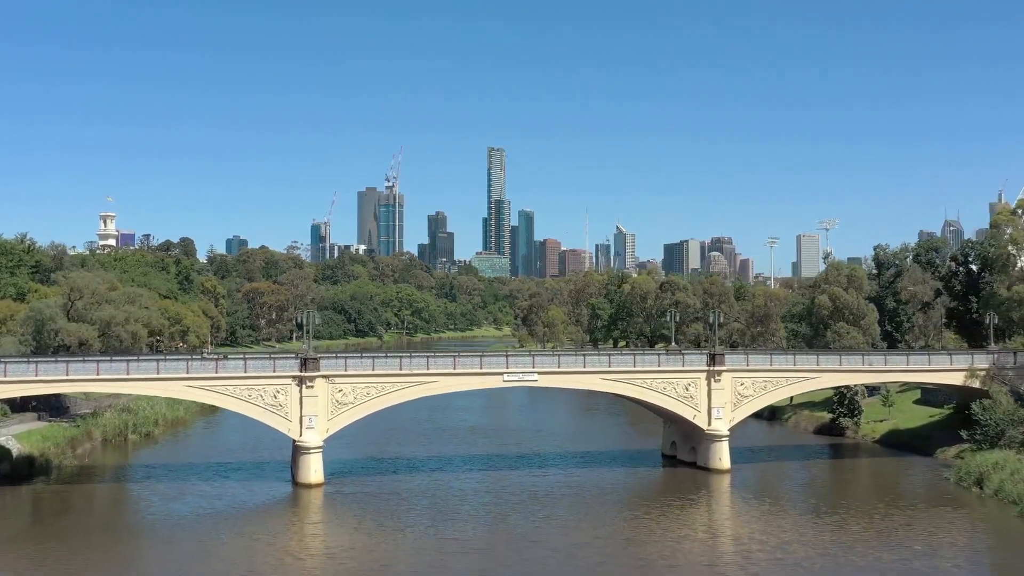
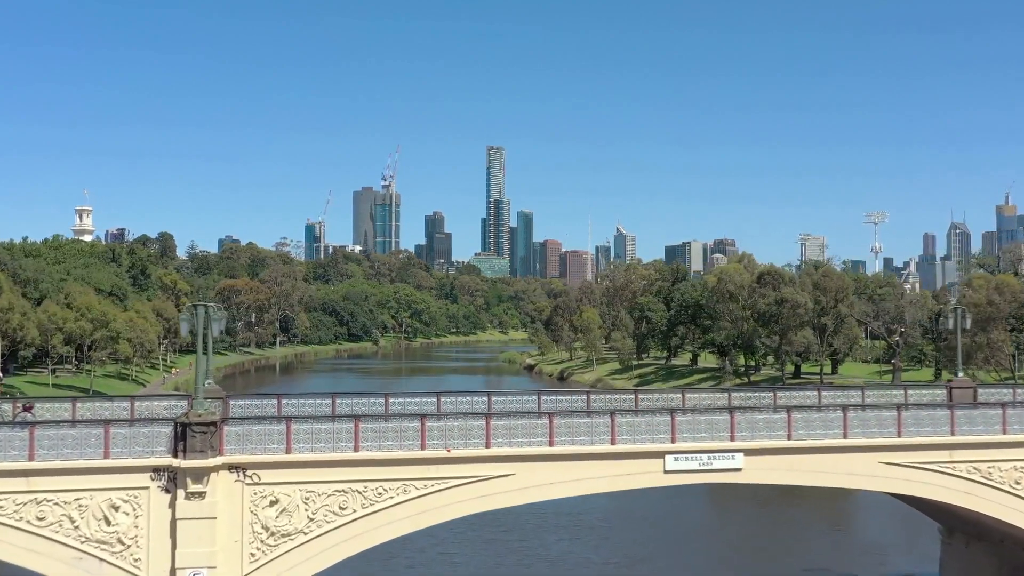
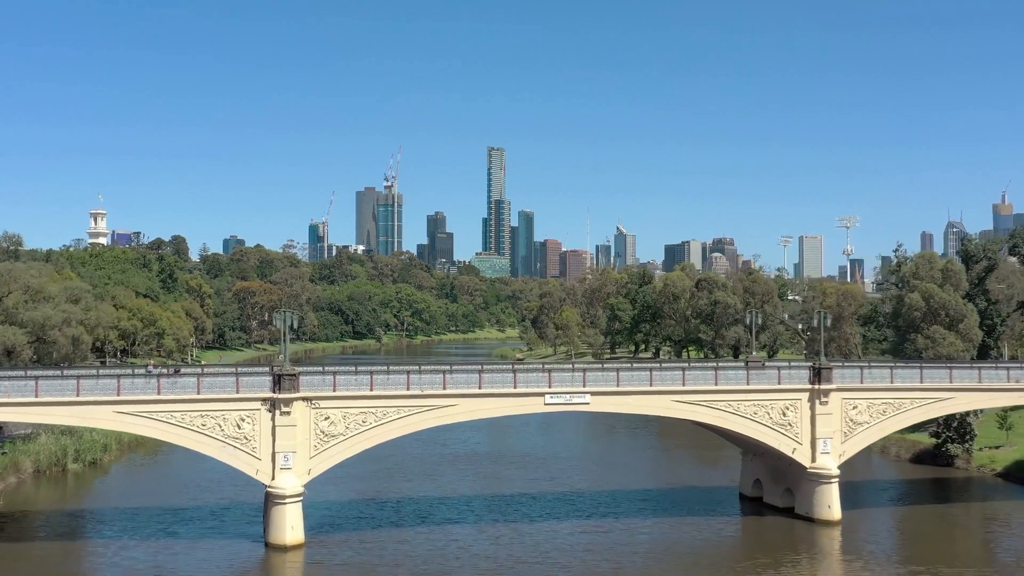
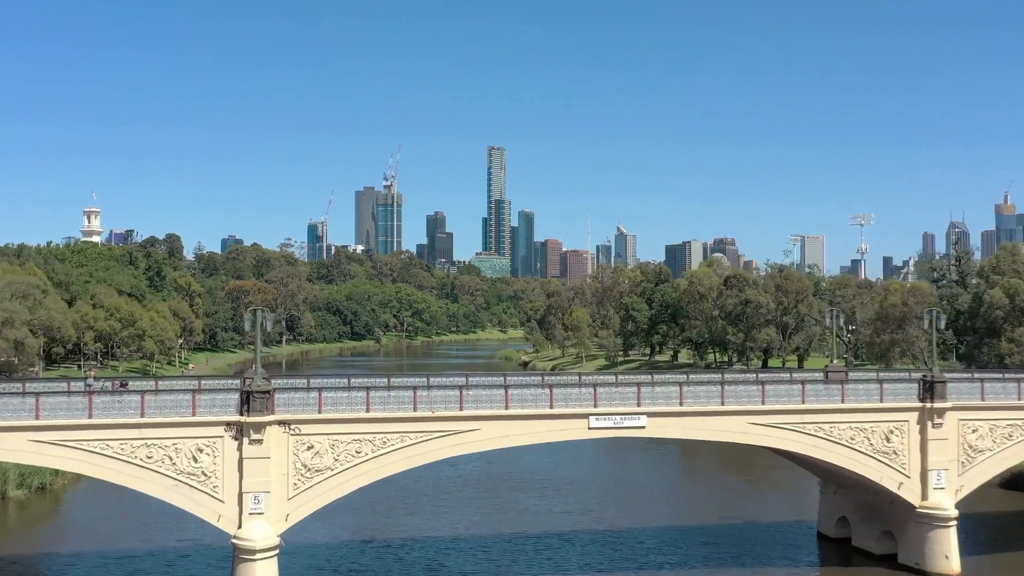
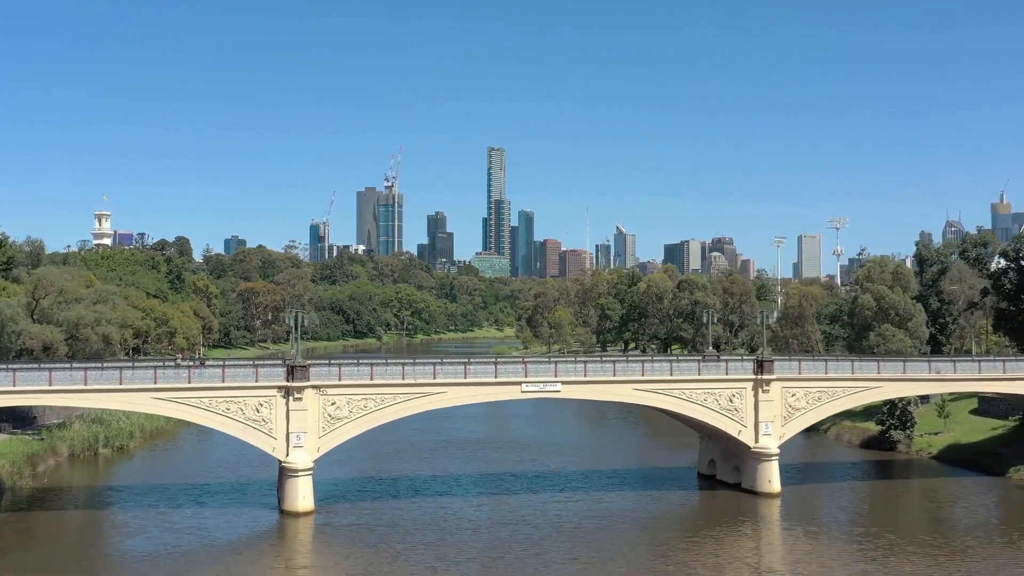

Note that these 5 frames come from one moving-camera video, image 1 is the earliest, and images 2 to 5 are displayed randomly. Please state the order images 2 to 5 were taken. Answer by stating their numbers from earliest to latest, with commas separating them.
5, 3, 4, 2
